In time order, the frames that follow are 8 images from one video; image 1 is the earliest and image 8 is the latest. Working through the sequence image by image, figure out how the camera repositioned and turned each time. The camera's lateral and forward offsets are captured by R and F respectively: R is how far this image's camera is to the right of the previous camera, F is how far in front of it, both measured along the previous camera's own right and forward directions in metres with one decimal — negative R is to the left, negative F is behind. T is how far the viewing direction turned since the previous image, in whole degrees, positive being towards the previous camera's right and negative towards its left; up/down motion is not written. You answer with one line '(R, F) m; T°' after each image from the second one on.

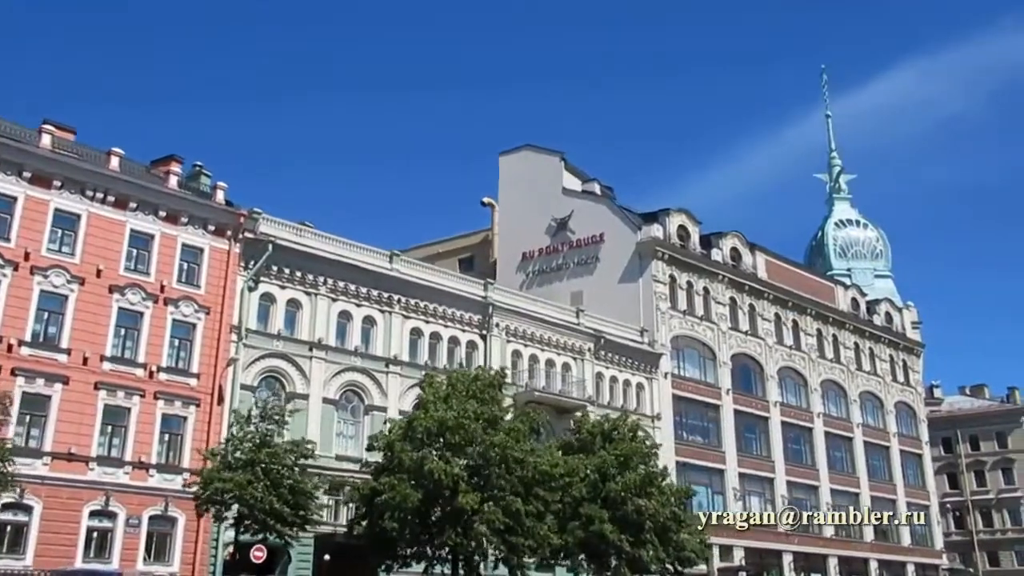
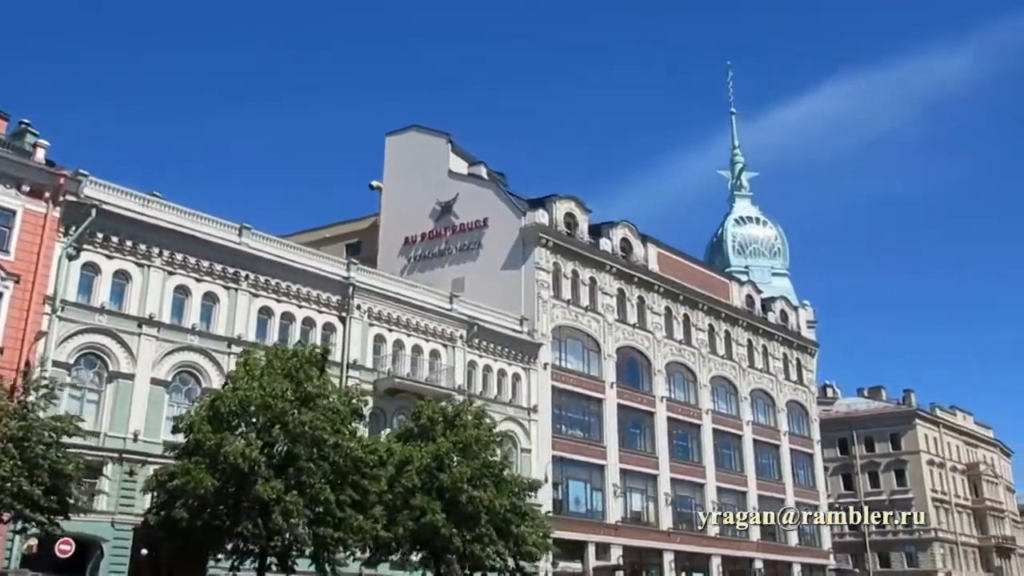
(+3.0, +2.3) m; +4°
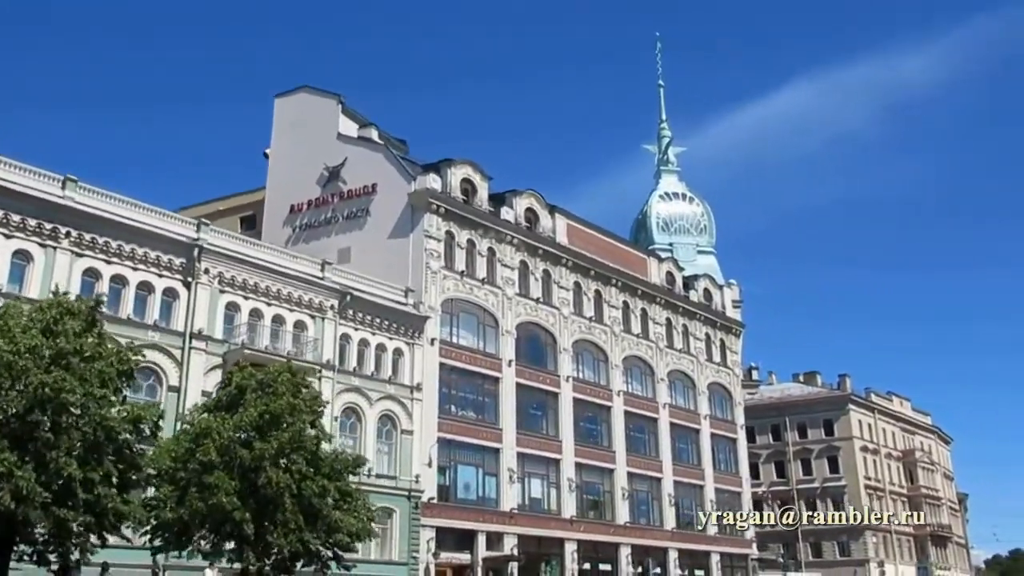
(+4.0, +3.7) m; +2°
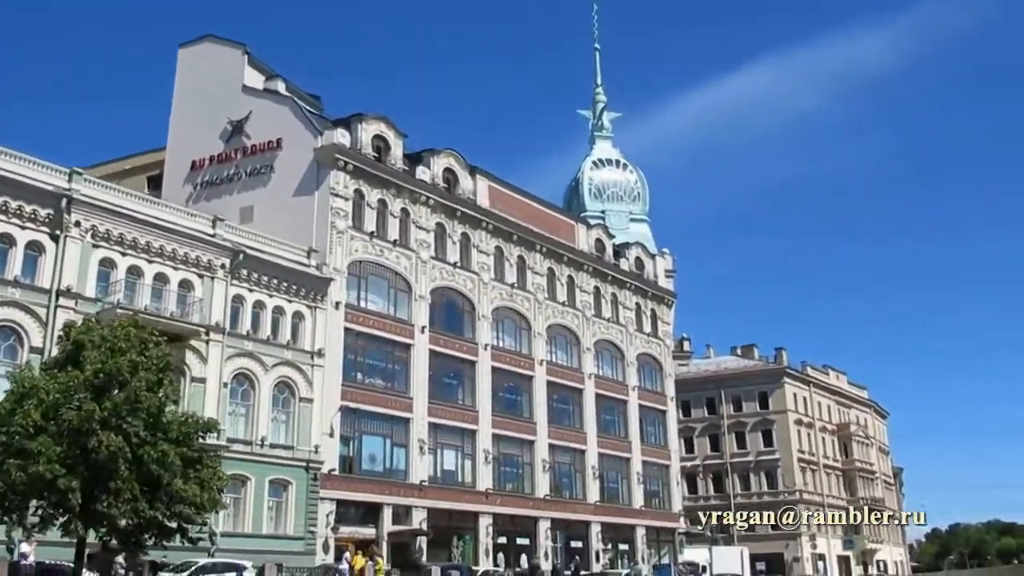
(+2.2, +2.2) m; +3°
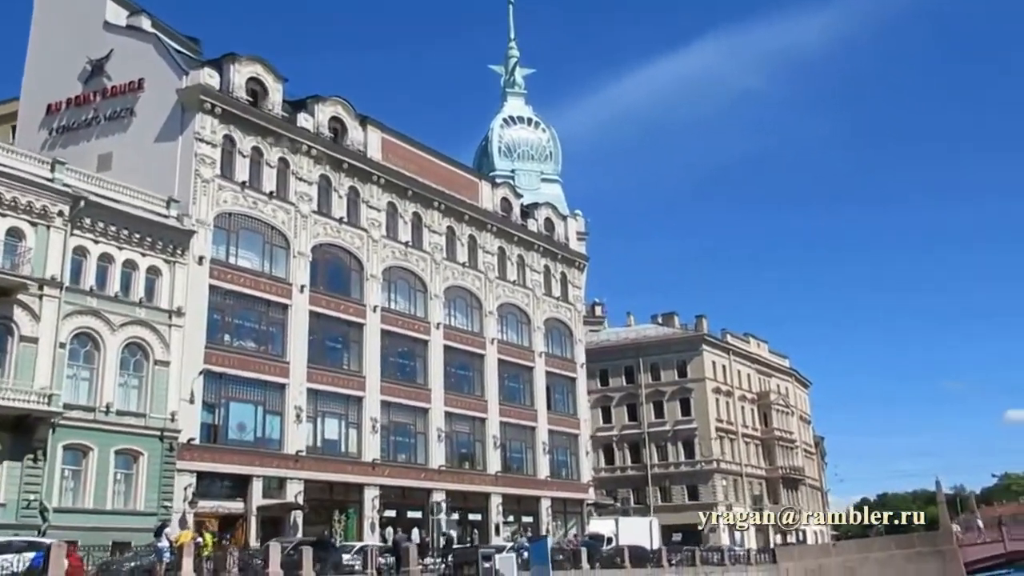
(+2.7, +3.1) m; +3°
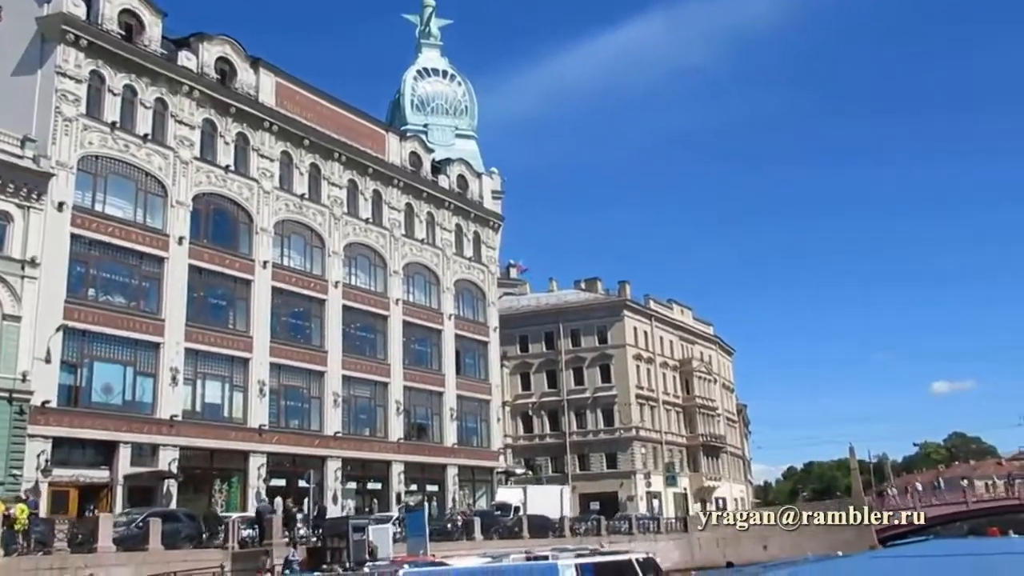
(+1.9, +2.5) m; +4°
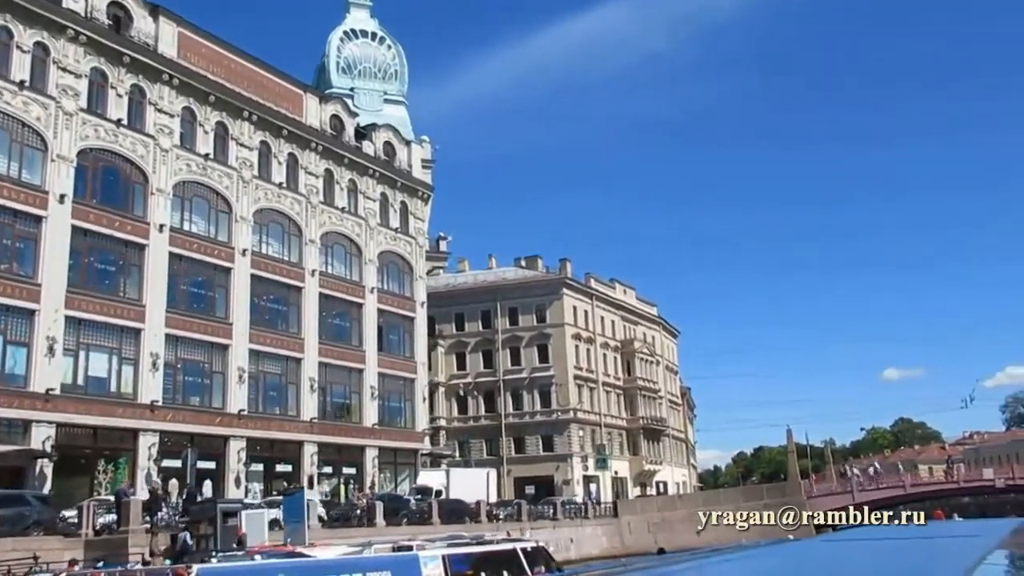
(+1.8, +2.8) m; +2°
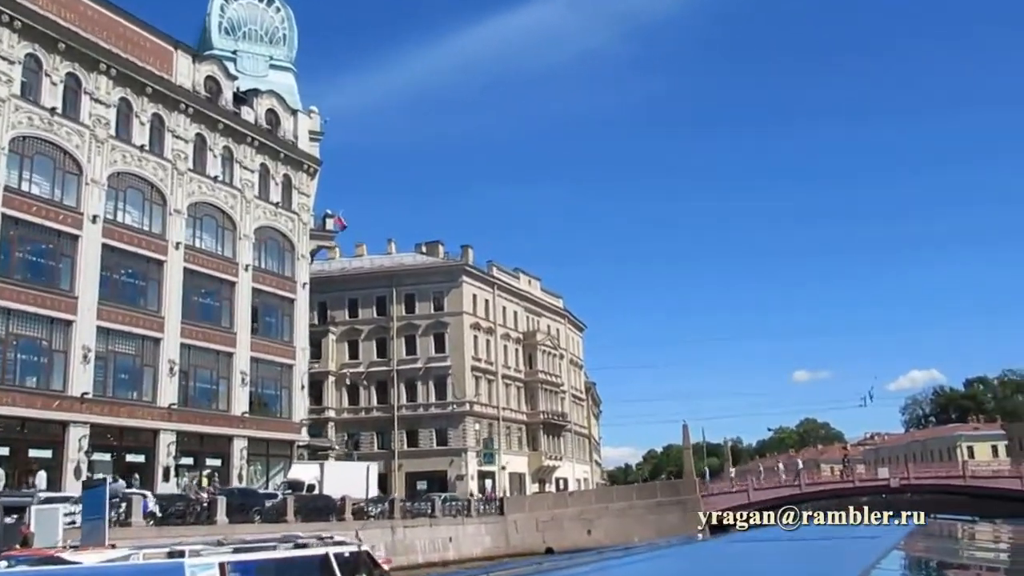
(+1.8, +3.1) m; +5°
